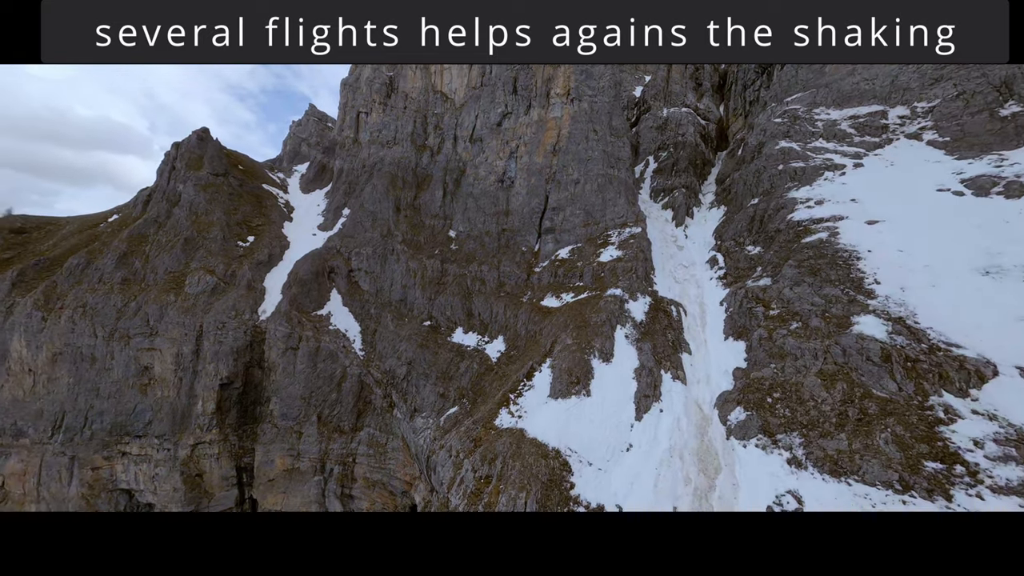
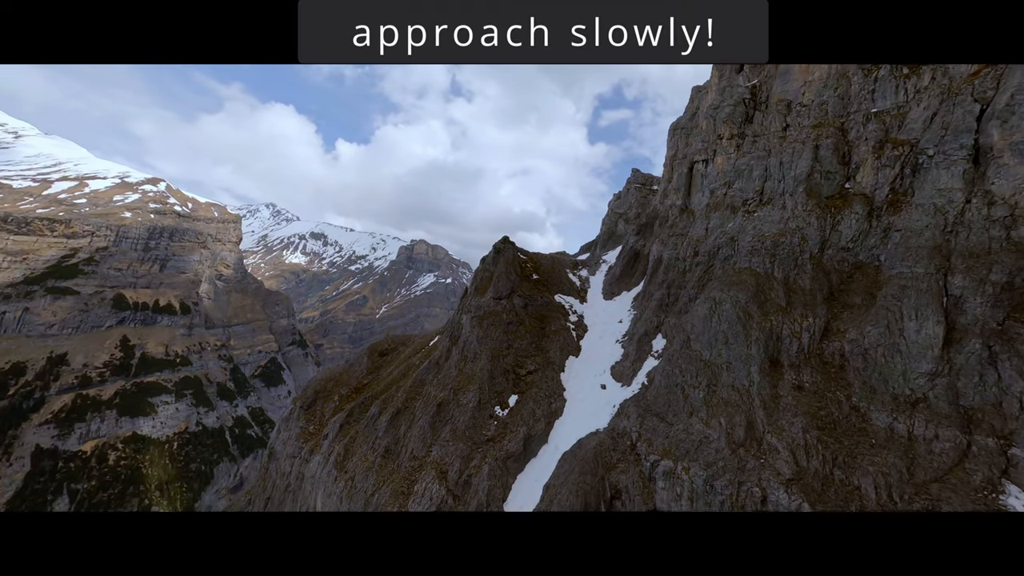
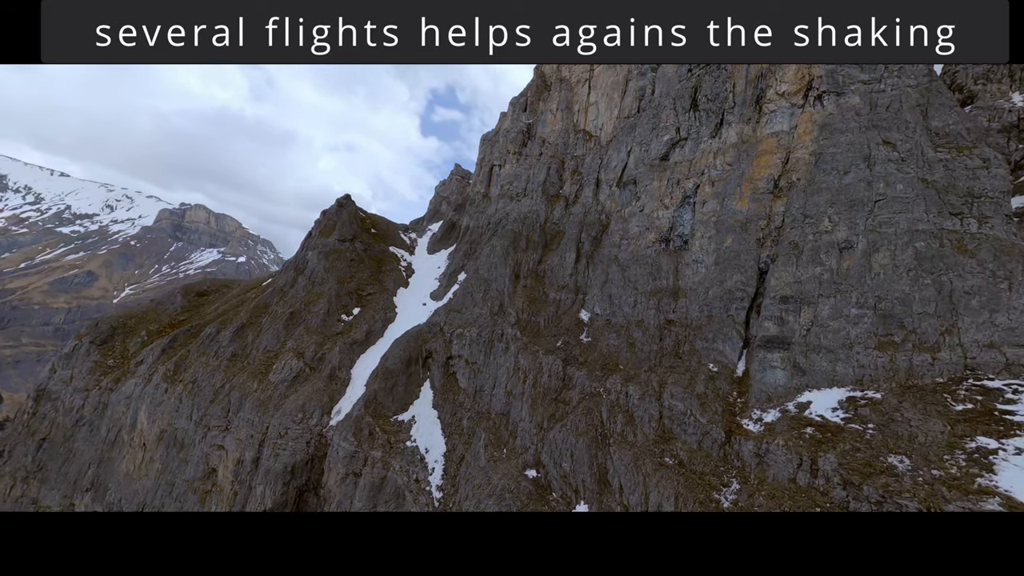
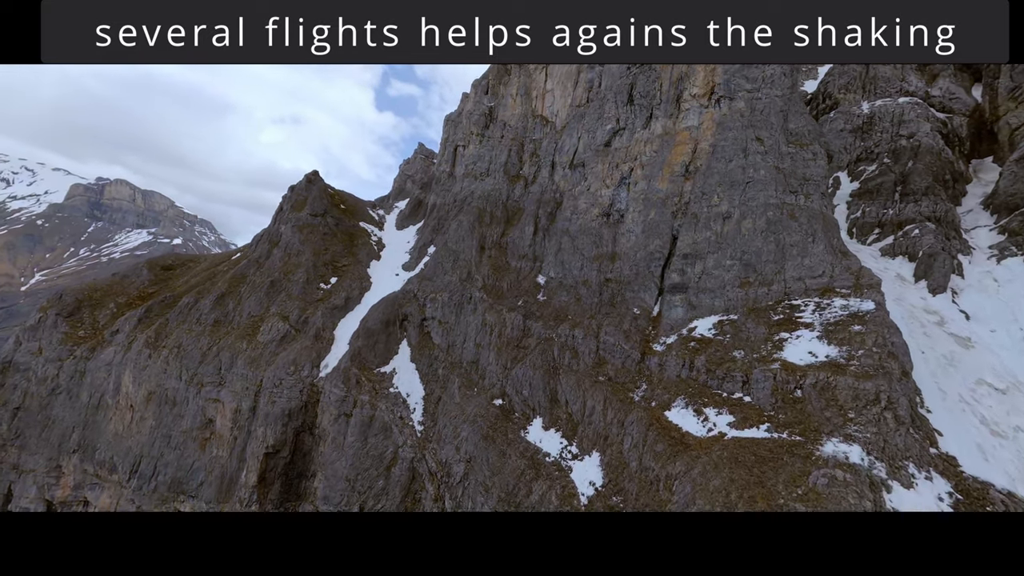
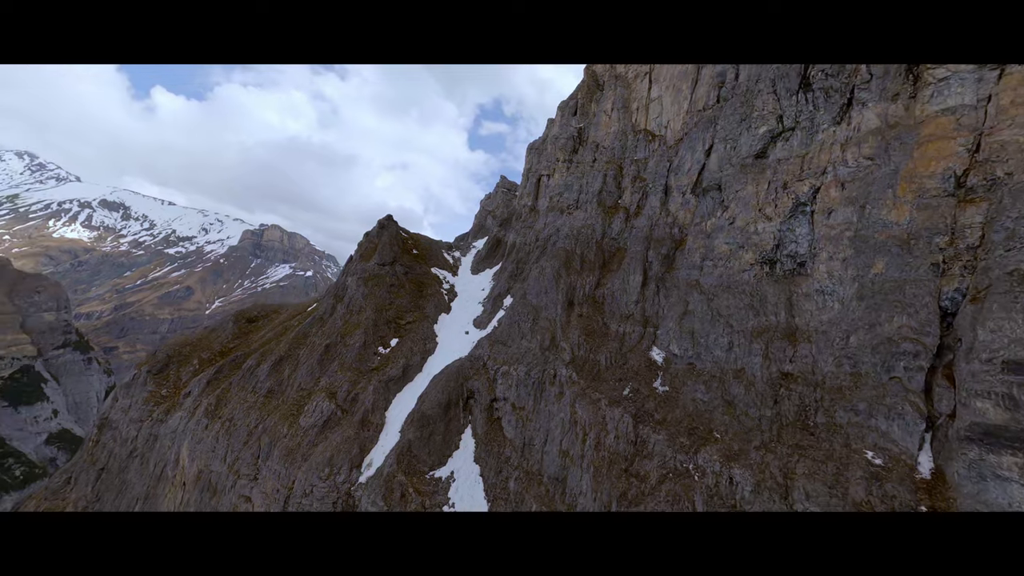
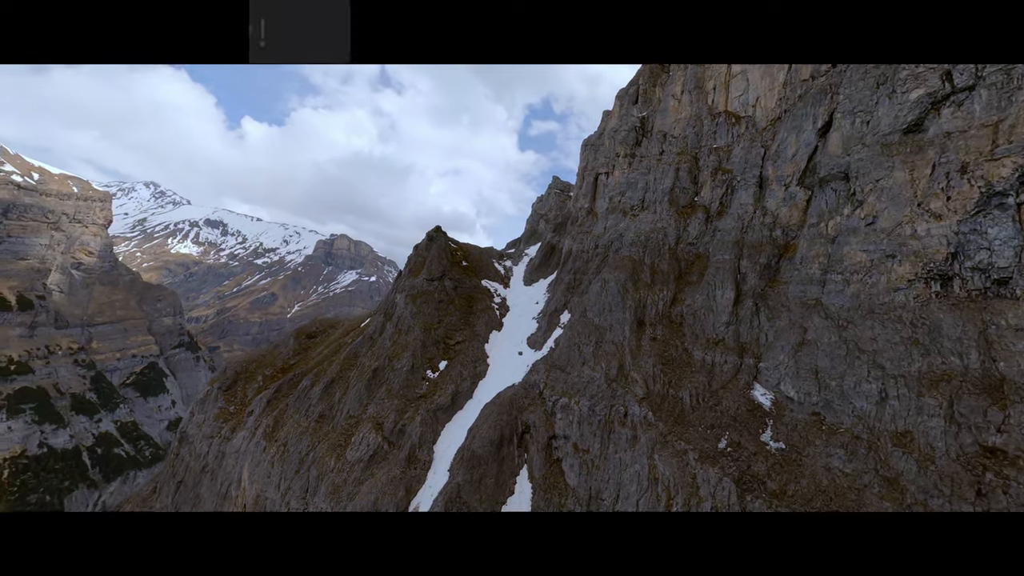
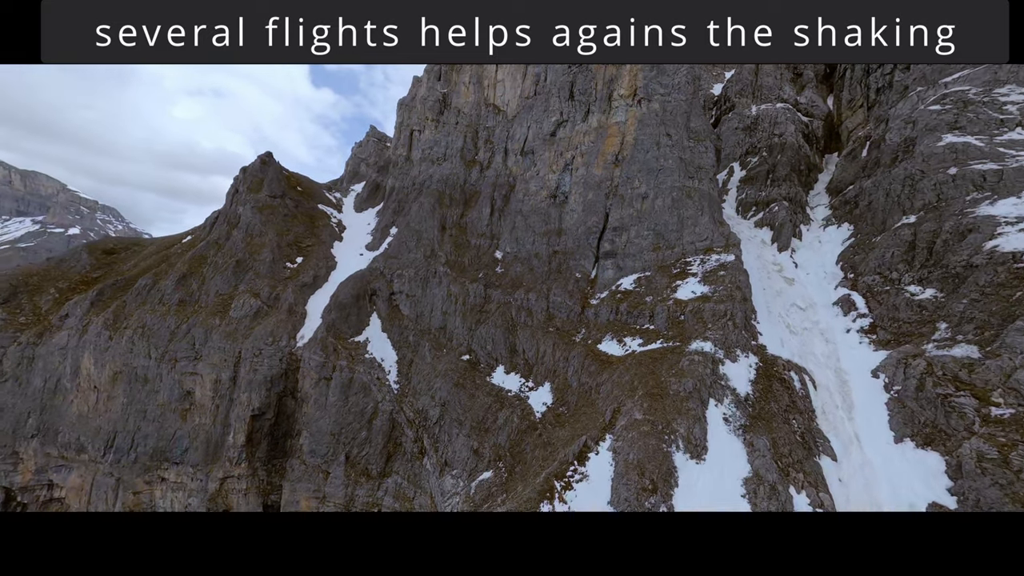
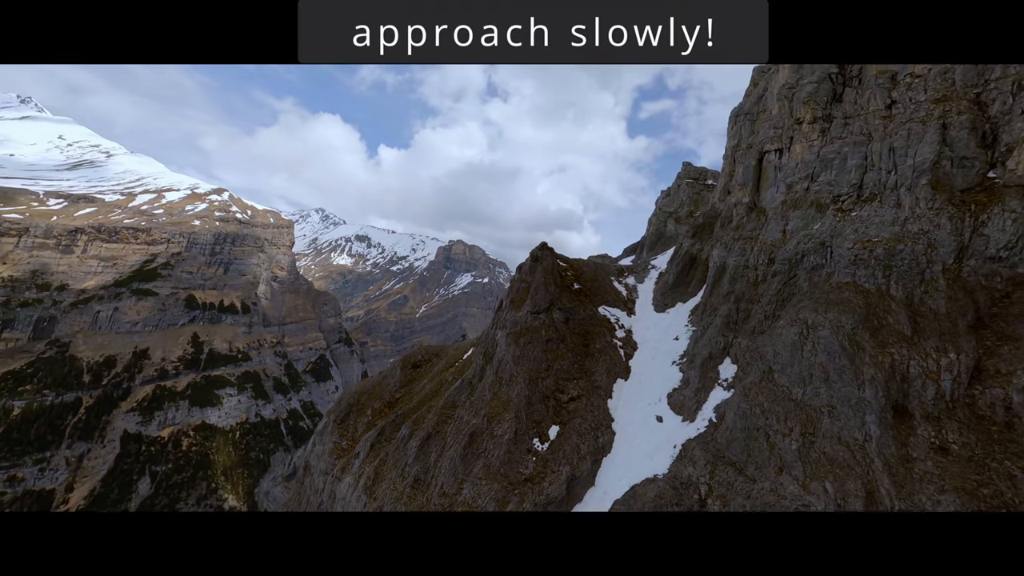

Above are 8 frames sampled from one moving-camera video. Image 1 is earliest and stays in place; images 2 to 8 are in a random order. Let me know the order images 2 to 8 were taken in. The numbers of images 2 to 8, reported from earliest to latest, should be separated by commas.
7, 4, 3, 5, 6, 2, 8
